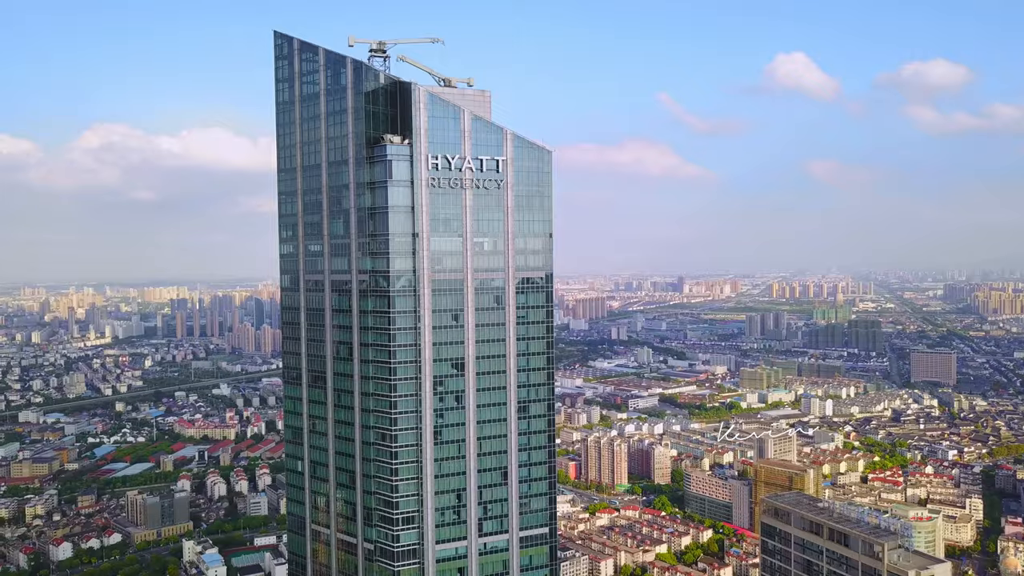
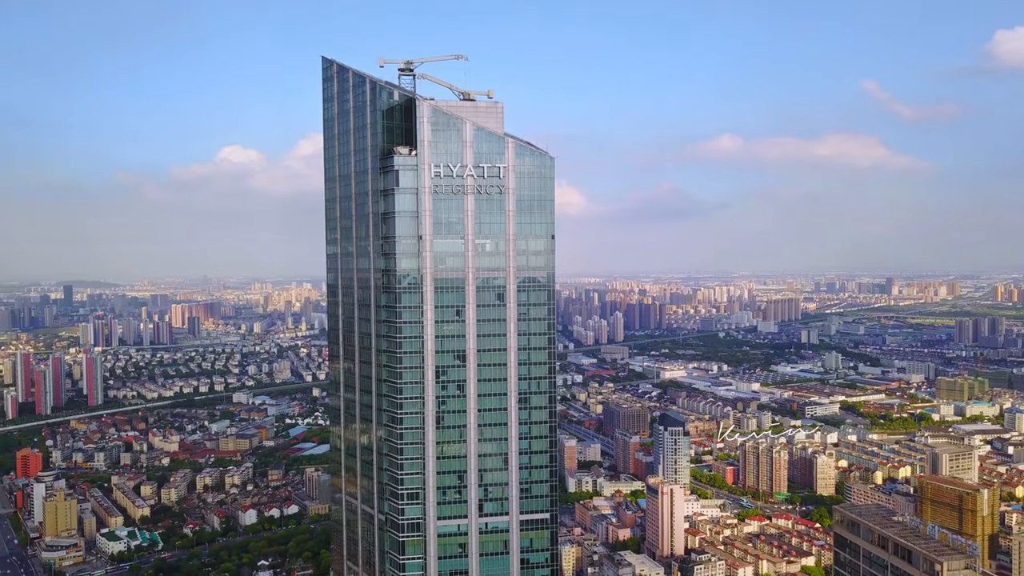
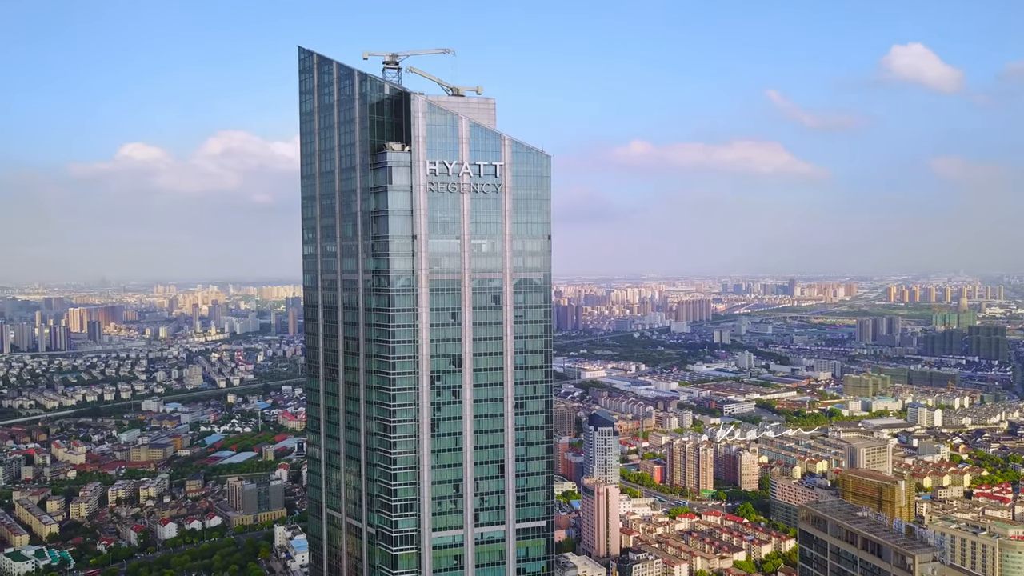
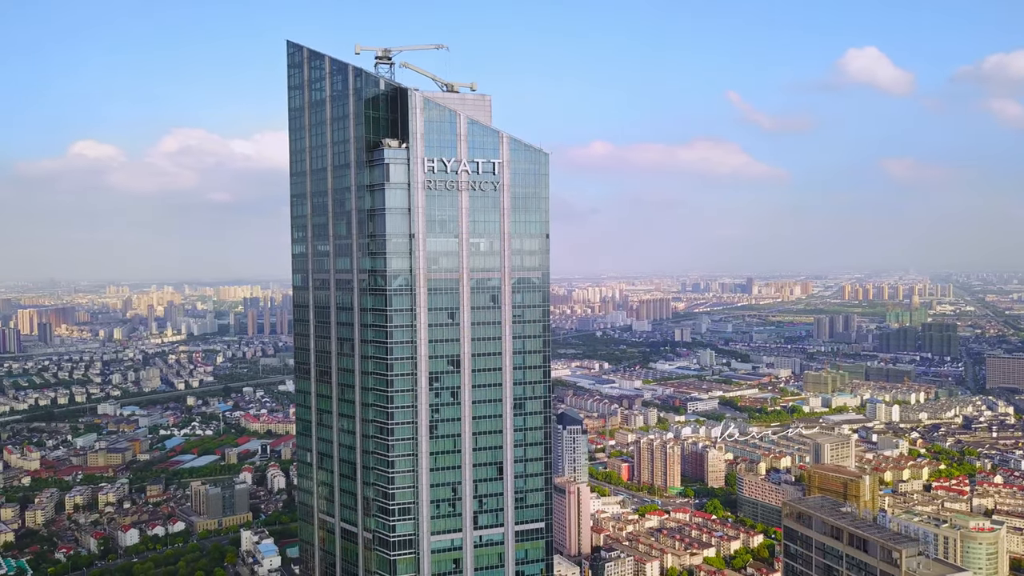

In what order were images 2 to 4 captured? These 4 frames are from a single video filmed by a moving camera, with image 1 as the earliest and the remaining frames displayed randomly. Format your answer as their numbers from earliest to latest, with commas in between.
4, 3, 2
